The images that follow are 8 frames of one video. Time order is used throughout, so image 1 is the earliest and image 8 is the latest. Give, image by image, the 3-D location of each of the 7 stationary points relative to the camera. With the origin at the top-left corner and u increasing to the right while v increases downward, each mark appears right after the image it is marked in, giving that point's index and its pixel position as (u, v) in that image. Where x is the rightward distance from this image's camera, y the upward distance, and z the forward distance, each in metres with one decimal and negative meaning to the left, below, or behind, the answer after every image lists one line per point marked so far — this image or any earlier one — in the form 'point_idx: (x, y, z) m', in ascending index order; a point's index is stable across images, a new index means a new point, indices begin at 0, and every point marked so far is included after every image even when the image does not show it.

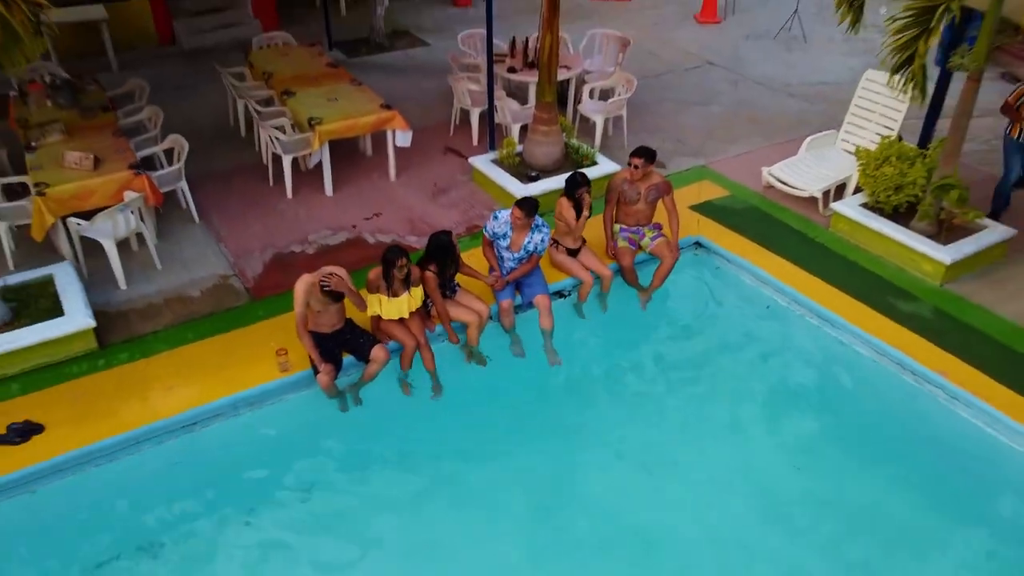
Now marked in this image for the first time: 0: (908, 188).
0: (+3.1, +0.8, +6.5) m
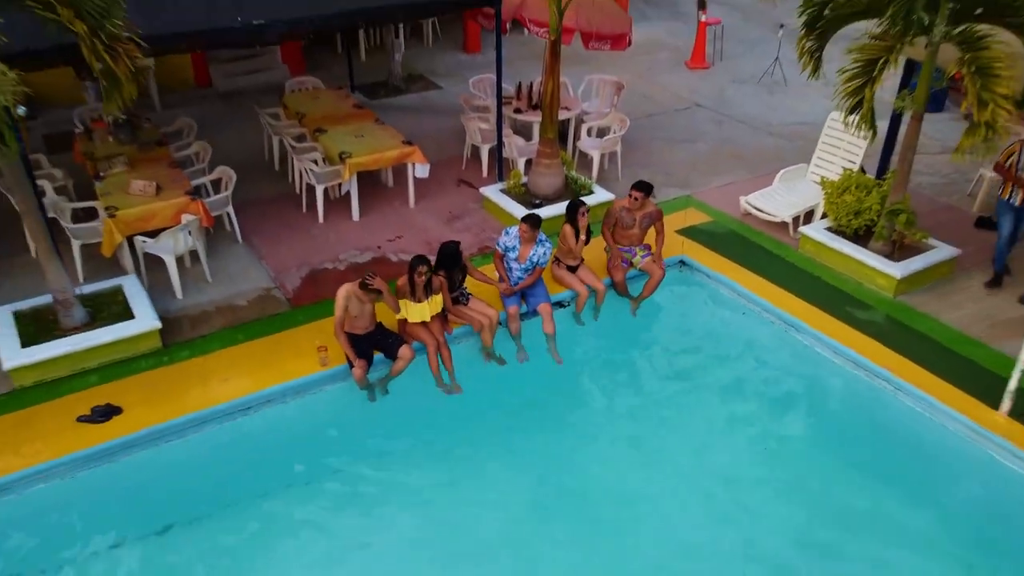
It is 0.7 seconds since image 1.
0: (+3.2, +0.6, +7.4) m
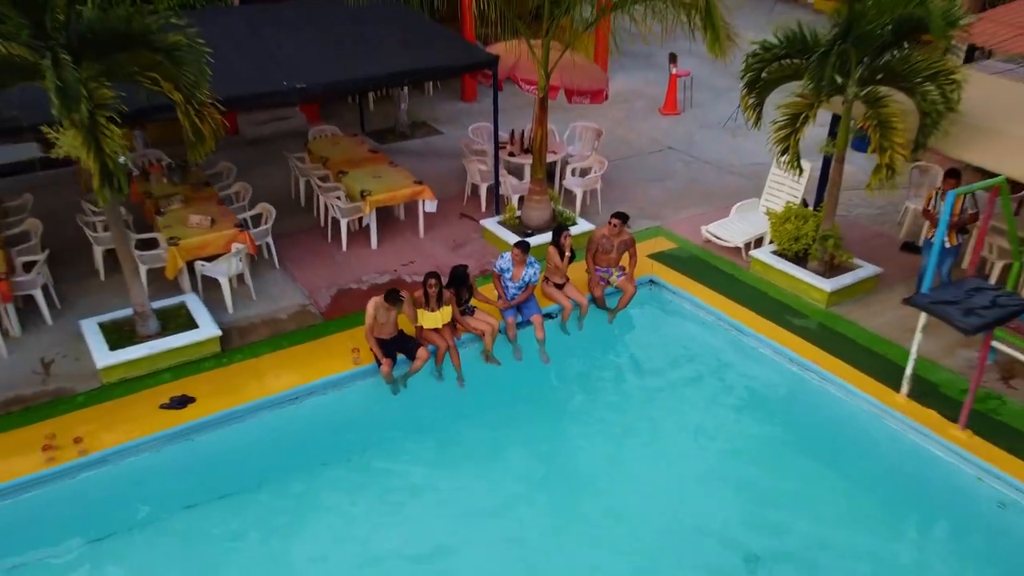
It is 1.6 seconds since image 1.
0: (+3.2, +0.5, +8.9) m
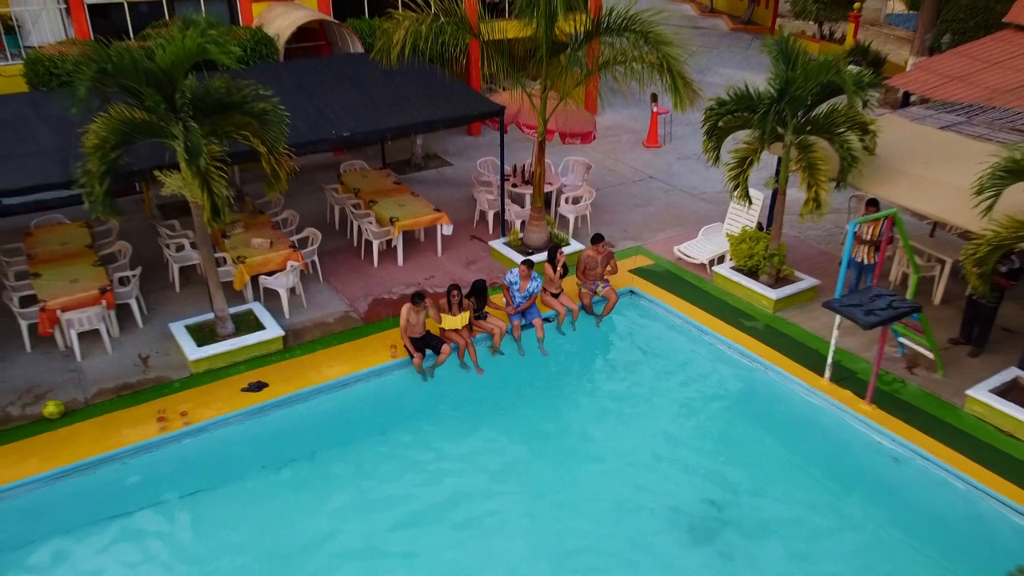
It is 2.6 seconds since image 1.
0: (+3.2, +0.4, +10.8) m
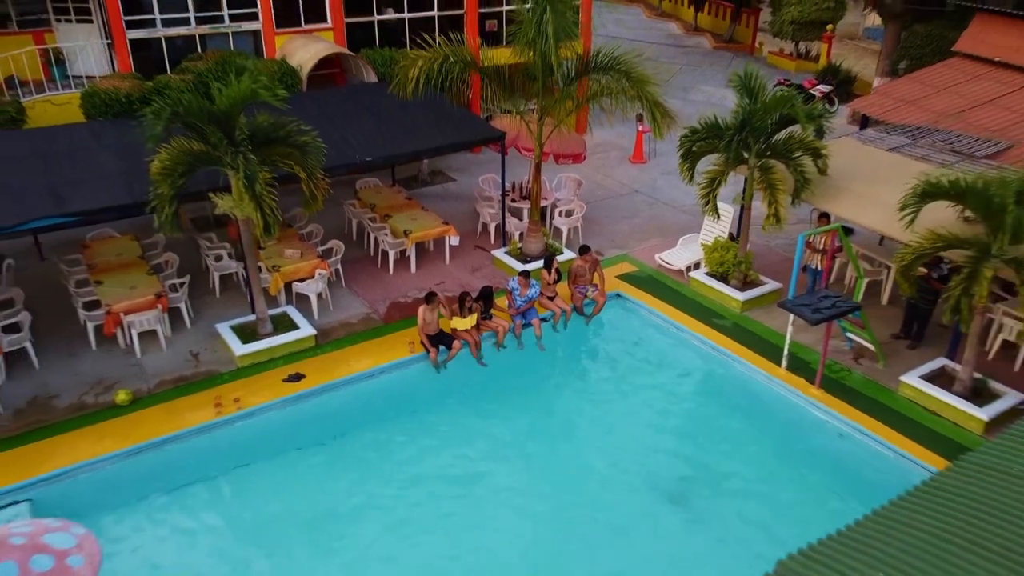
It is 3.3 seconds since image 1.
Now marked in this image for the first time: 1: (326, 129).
0: (+3.2, +0.3, +12.3) m
1: (-2.8, +2.4, +12.4) m
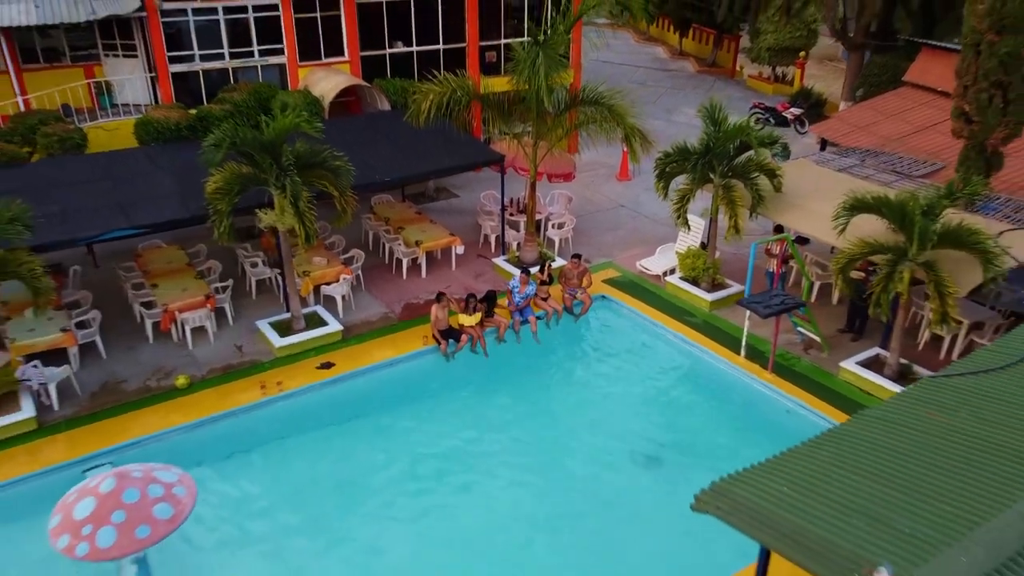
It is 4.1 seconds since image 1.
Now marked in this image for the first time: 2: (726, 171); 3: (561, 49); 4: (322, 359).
0: (+3.2, +0.3, +14.1) m
1: (-2.8, +2.3, +14.2) m
2: (+3.4, +1.9, +13.0) m
3: (+0.8, +4.0, +13.8) m
4: (-2.9, -1.1, +12.4) m
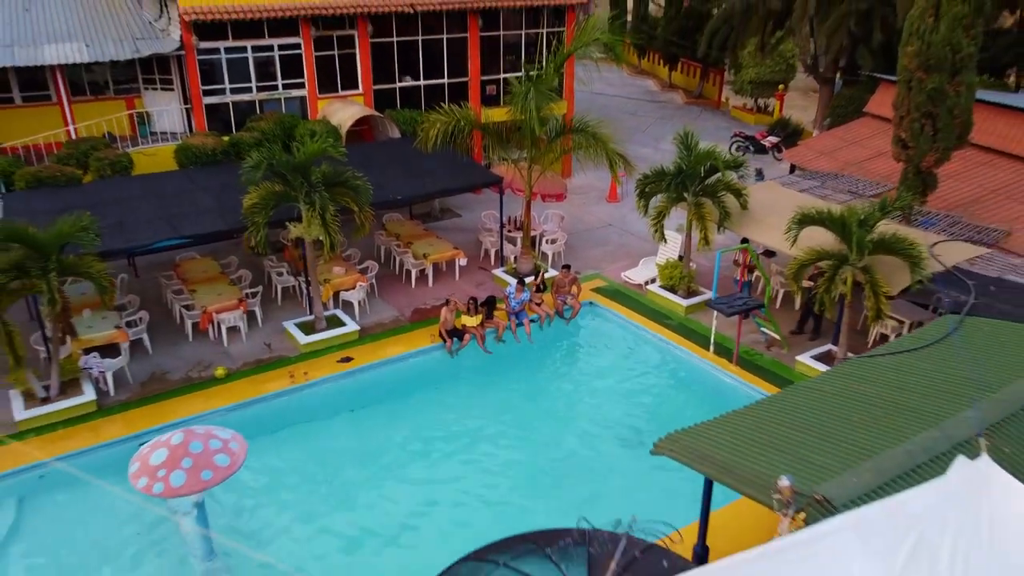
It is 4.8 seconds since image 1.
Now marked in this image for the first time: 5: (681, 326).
0: (+3.2, +0.2, +15.9) m
1: (-2.9, +2.2, +16.0) m
2: (+3.4, +1.8, +14.8) m
3: (+0.7, +3.9, +15.6) m
4: (-2.9, -1.2, +14.1) m
5: (+3.2, -0.7, +15.1) m
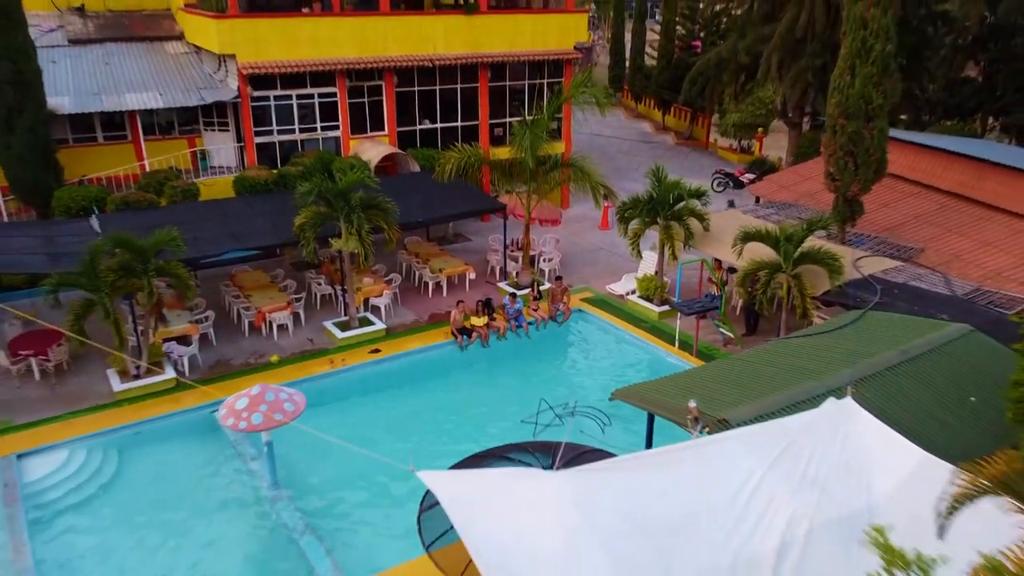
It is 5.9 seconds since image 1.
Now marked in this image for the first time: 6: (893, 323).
0: (+3.2, -0.1, +18.9) m
1: (-2.8, +2.0, +19.2) m
2: (+3.4, +1.6, +17.8) m
3: (+0.8, +3.7, +18.8) m
4: (-2.9, -1.3, +17.1) m
5: (+3.2, -0.9, +18.1) m
6: (+6.1, -0.6, +13.1) m
